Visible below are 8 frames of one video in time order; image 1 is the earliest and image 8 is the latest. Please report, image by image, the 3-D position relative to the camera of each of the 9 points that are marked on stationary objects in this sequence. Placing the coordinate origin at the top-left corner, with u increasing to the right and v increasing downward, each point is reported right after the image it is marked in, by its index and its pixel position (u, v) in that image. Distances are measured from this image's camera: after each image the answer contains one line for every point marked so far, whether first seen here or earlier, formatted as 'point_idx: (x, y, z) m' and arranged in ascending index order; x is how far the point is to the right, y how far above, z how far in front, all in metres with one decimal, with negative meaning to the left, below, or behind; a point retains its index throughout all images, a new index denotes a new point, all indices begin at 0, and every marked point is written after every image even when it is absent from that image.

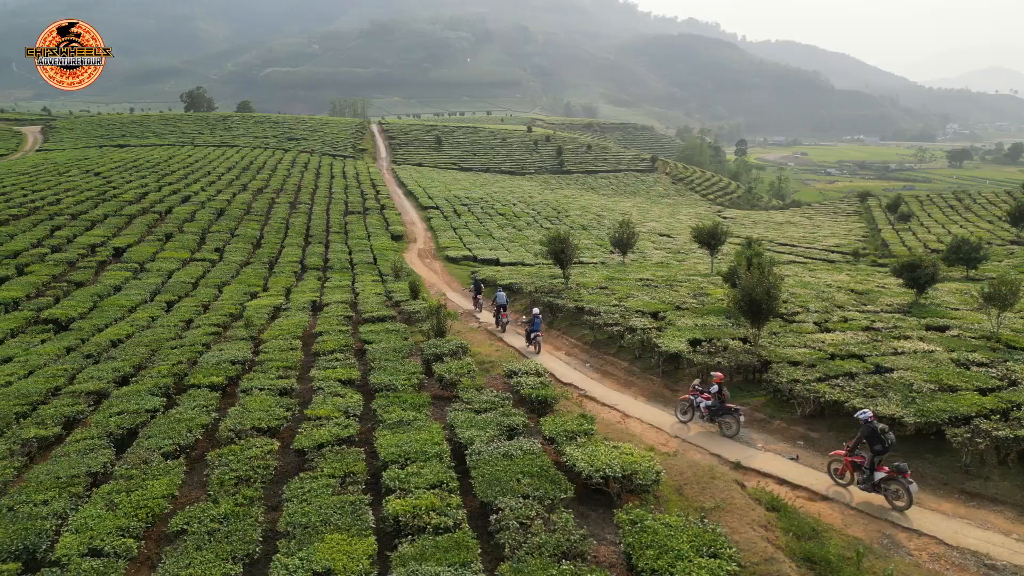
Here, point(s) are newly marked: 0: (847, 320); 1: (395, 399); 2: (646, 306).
0: (+8.1, -0.8, +17.7) m
1: (-1.8, -1.6, +10.9) m
2: (+3.4, -0.5, +18.8) m
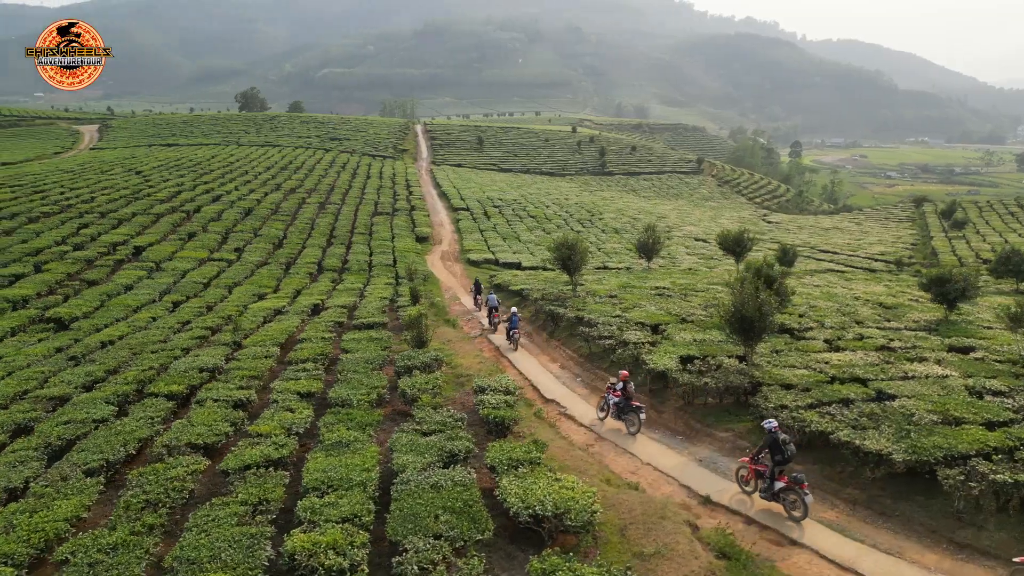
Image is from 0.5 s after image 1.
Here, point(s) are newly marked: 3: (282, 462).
0: (+7.9, -1.1, +16.5) m
1: (-2.4, -1.8, +10.4) m
2: (+3.3, -0.7, +17.9) m
3: (-2.9, -2.1, +9.0) m
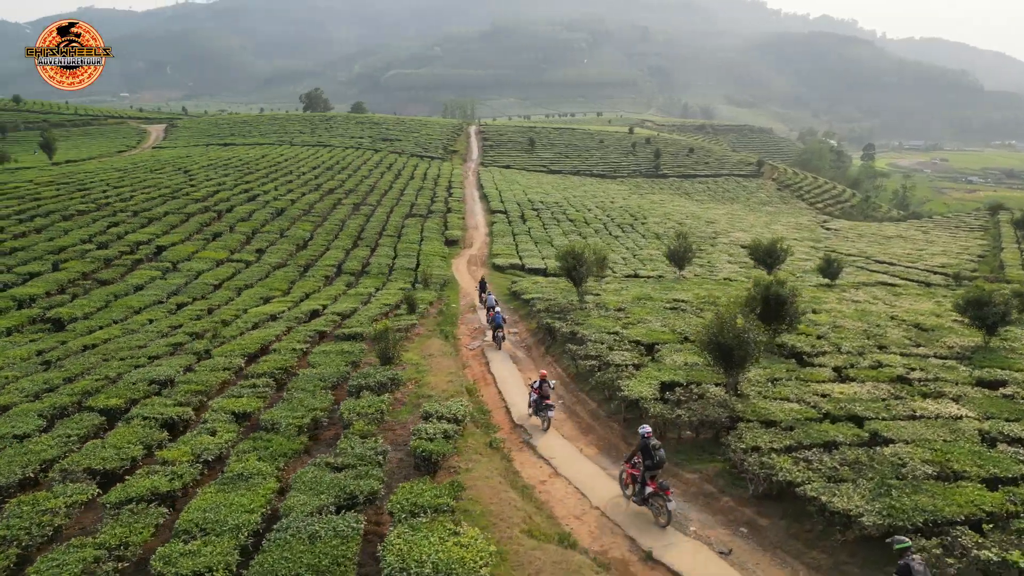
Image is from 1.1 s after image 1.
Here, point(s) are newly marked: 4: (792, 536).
0: (+7.5, -1.6, +14.9) m
1: (-3.3, -2.0, +9.6) m
2: (+3.0, -1.1, +16.7) m
3: (-3.9, -2.3, +8.4) m
4: (+3.3, -2.9, +8.7) m
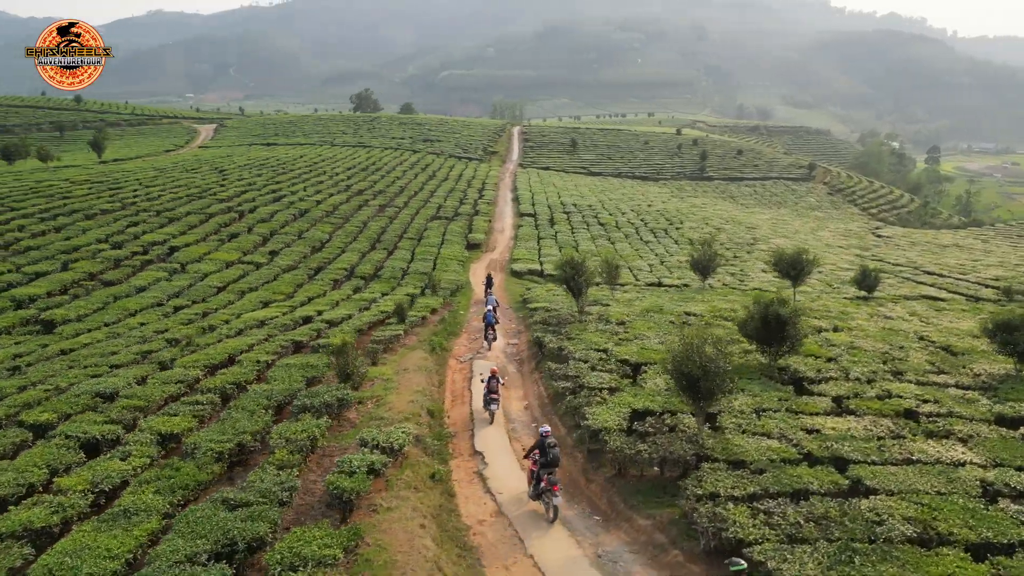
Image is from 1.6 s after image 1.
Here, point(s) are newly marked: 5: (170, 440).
0: (+6.9, -2.0, +13.5) m
1: (-4.2, -2.2, +8.9) m
2: (+2.6, -1.4, +15.6) m
3: (-4.8, -2.5, +7.7) m
4: (+2.3, -3.3, +7.6) m
5: (-4.8, -2.1, +10.5) m
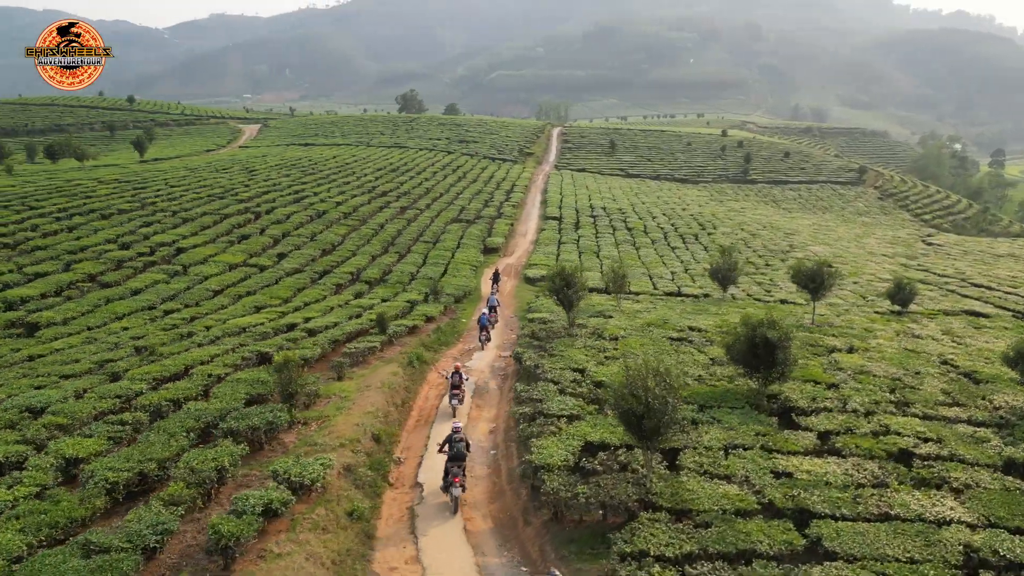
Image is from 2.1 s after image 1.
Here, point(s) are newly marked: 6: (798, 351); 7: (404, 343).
0: (+6.2, -2.4, +12.1) m
1: (-5.2, -2.4, +8.3) m
2: (+2.0, -1.7, +14.4) m
3: (-5.9, -2.7, +7.1) m
4: (+1.2, -3.6, +6.5) m
5: (-5.8, -2.3, +9.8) m
6: (+7.0, -1.6, +18.1) m
7: (-2.8, -1.5, +19.4) m
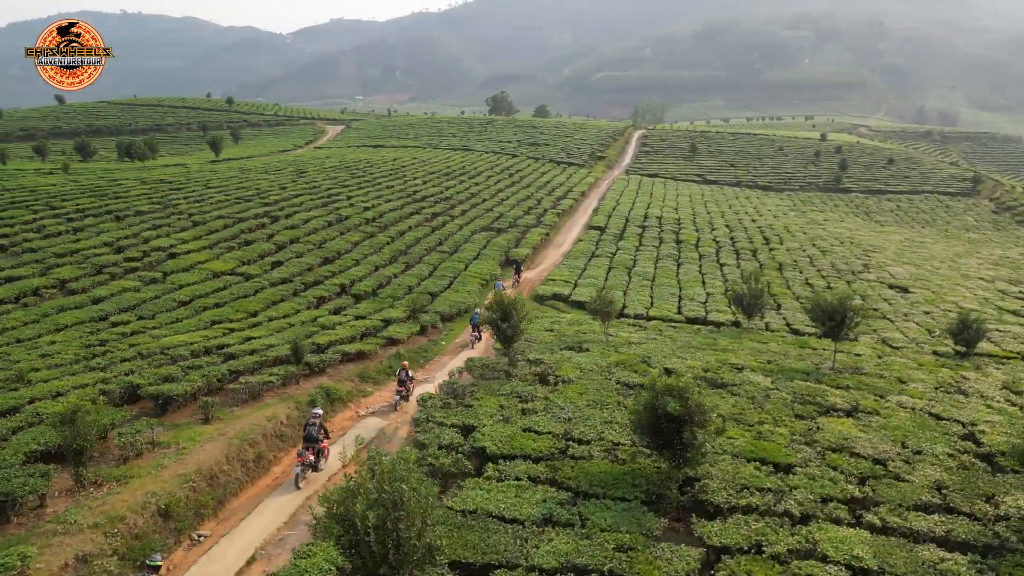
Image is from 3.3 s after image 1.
0: (+3.6, -3.2, +9.0) m
1: (-8.1, -2.9, +6.7) m
2: (-0.2, -2.4, +11.8) m
3: (-9.0, -3.1, +5.6) m
4: (-2.1, -4.2, +4.1) m
5: (-8.5, -2.8, +8.3) m
6: (+5.3, -2.5, +14.8) m
7: (-4.3, -2.0, +17.4) m
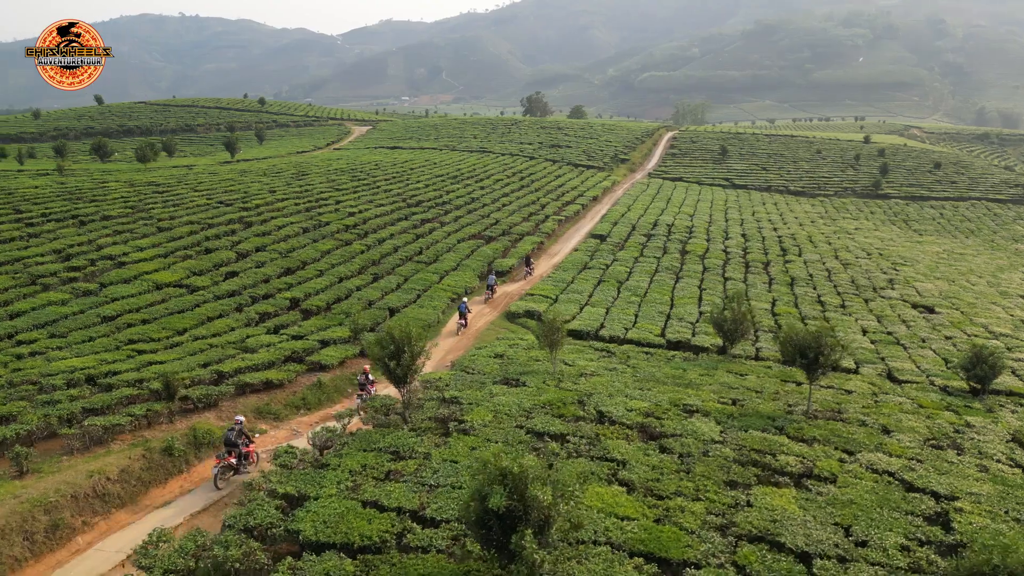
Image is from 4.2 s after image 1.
0: (+1.2, -3.9, +6.6) m
1: (-10.7, -3.3, +5.0) m
2: (-2.4, -3.0, +9.7) m
3: (-11.6, -3.6, +4.0) m
4: (-4.8, -4.8, +2.0) m
5: (-10.9, -3.2, +6.6) m
6: (+3.2, -3.2, +12.3) m
7: (-6.2, -2.6, +15.4) m
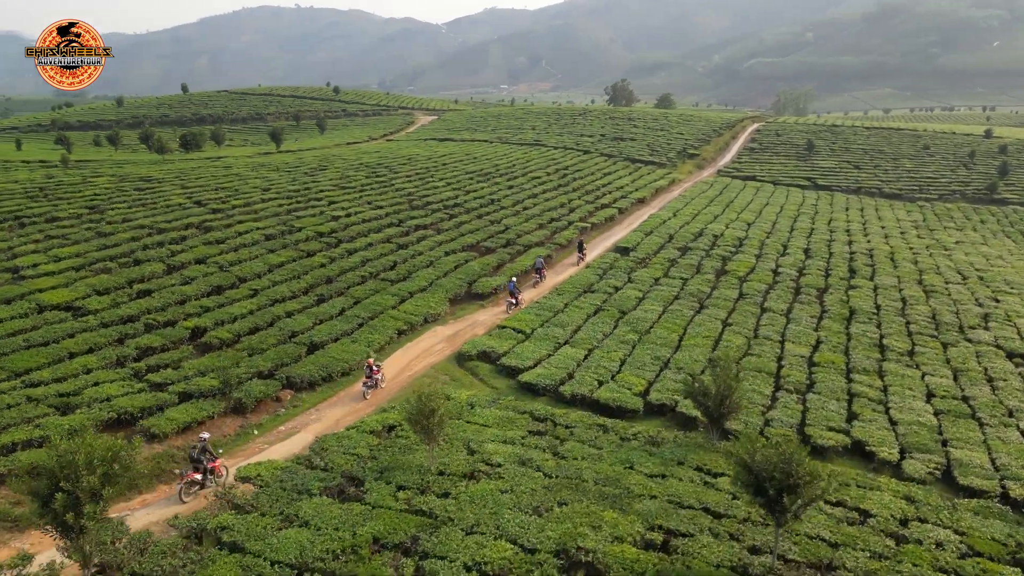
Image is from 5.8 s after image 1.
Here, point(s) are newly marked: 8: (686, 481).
0: (-3.1, -5.3, +1.5) m
1: (-15.0, -4.3, +1.4) m
2: (-6.3, -4.3, +5.0) m
3: (-16.2, -4.5, +0.5) m
4: (-9.7, -6.0, -2.2) m
5: (-15.1, -4.2, +3.1) m
6: (-0.3, -4.6, +6.9) m
7: (-9.2, -3.6, +11.2) m
8: (+3.7, -3.9, +14.7) m
